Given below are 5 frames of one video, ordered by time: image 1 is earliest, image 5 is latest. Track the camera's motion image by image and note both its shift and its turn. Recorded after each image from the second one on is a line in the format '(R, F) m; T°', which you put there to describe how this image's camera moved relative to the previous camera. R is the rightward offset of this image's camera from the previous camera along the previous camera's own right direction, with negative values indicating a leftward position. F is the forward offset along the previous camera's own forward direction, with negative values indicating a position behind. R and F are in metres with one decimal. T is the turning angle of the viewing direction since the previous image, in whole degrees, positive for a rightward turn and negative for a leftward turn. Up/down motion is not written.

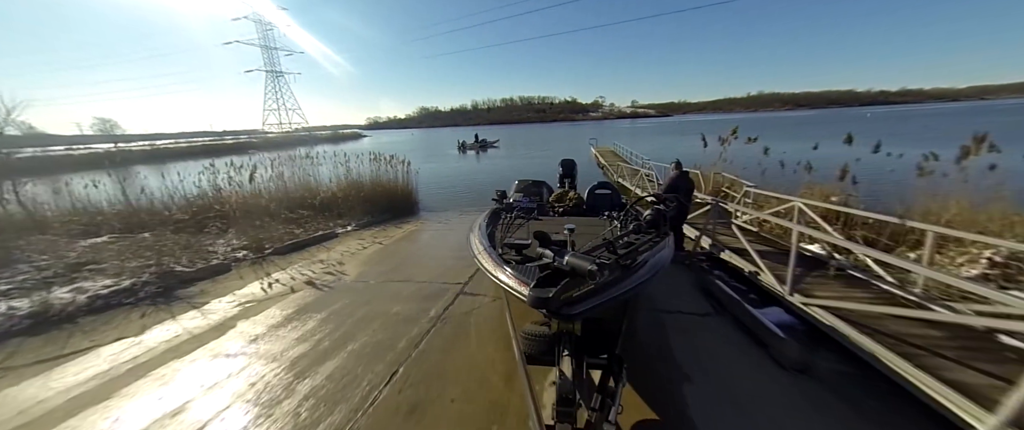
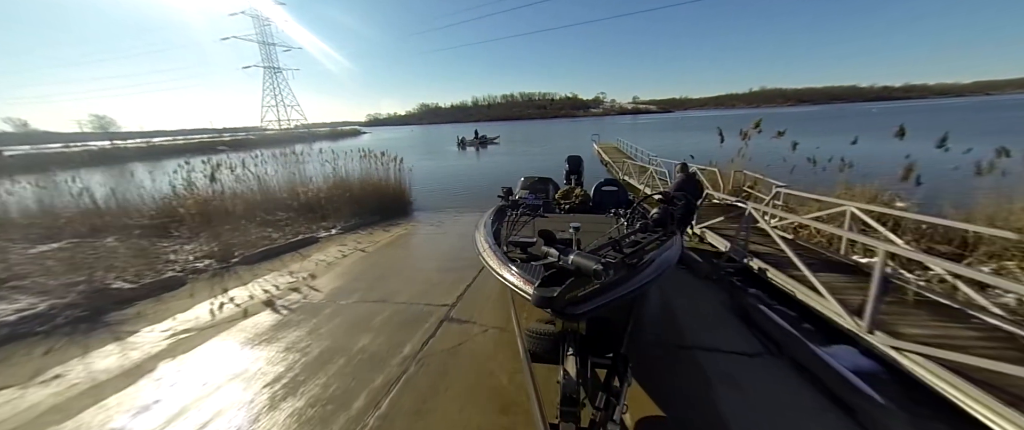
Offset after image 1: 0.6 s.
(0.0, +0.7) m; 0°
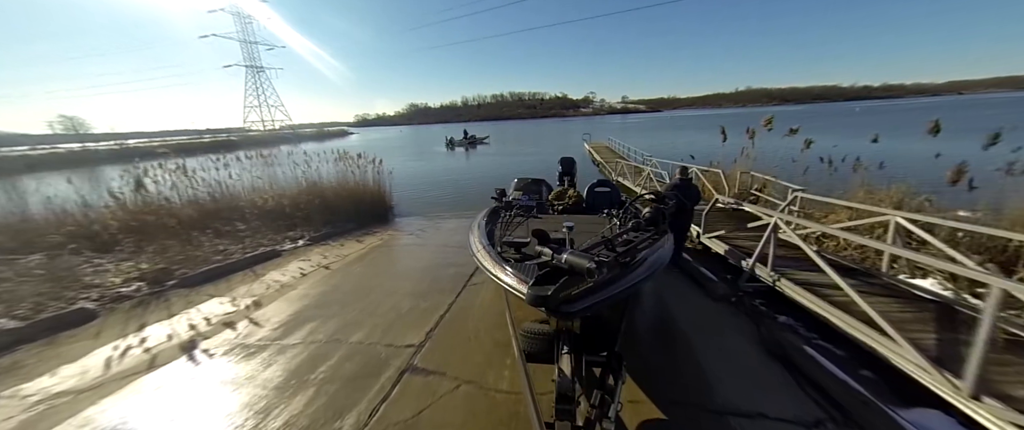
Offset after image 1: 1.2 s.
(+0.1, +0.7) m; +2°
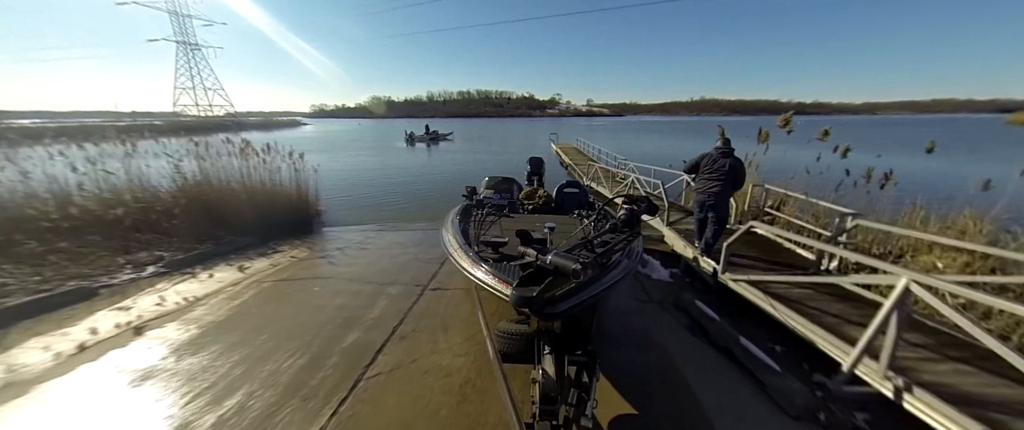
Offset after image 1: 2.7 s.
(+0.3, +1.7) m; +6°
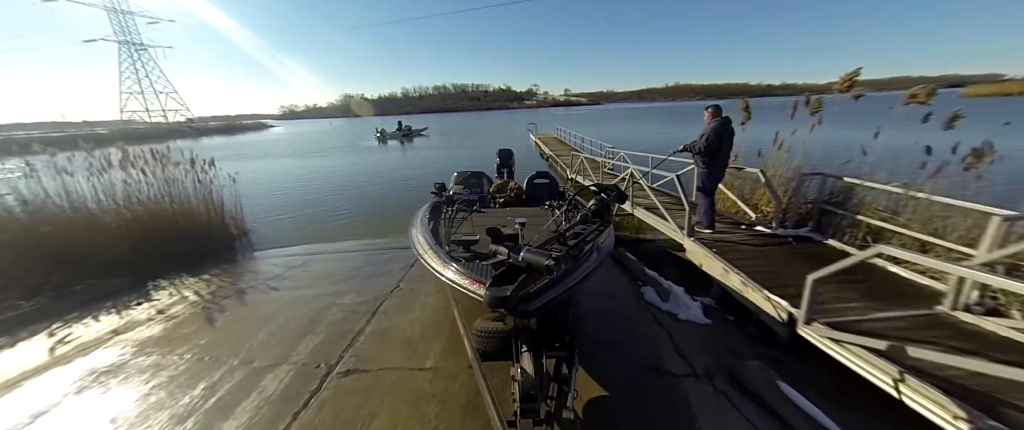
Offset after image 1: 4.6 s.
(+0.3, +1.5) m; +3°
